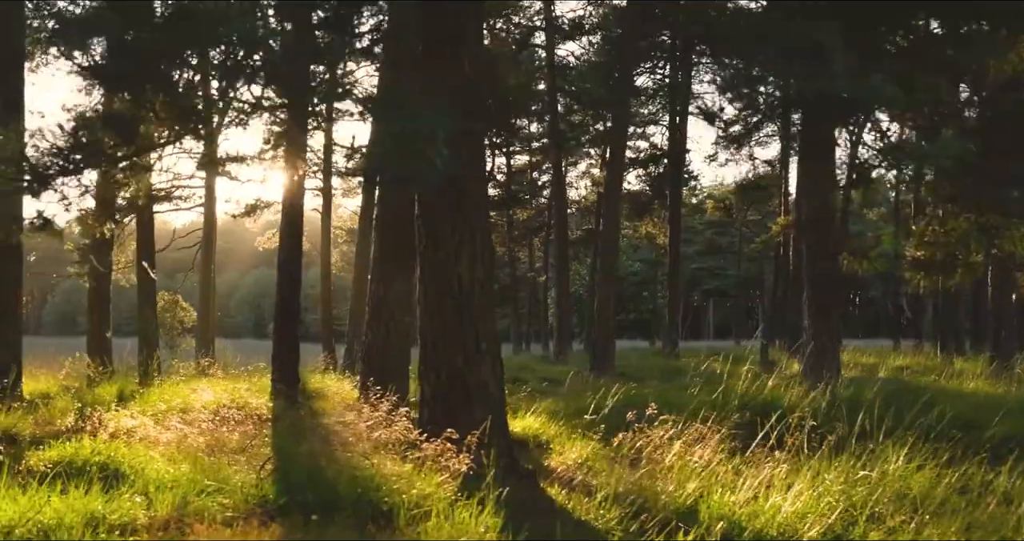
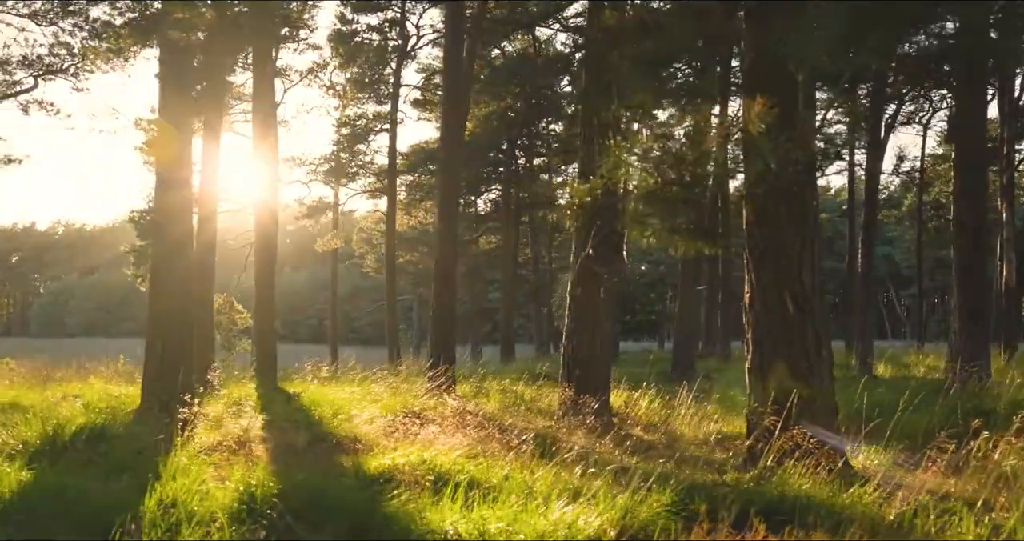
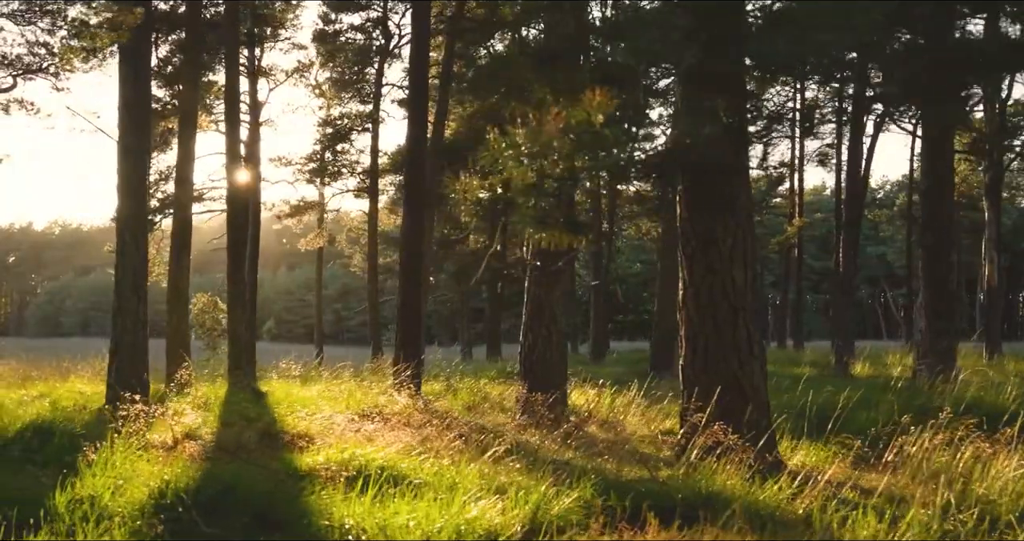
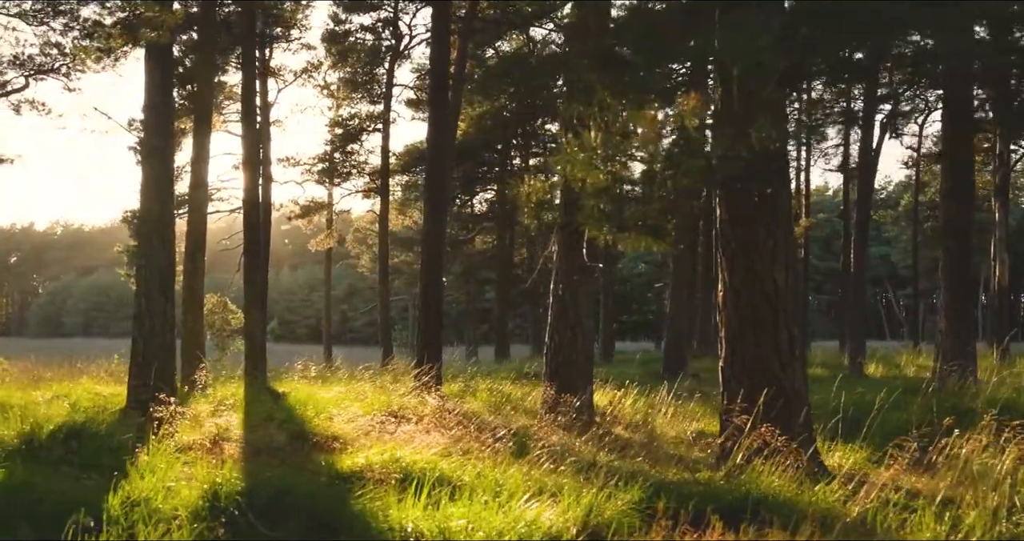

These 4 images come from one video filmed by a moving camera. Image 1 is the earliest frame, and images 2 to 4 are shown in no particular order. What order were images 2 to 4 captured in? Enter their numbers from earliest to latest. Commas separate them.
3, 4, 2
